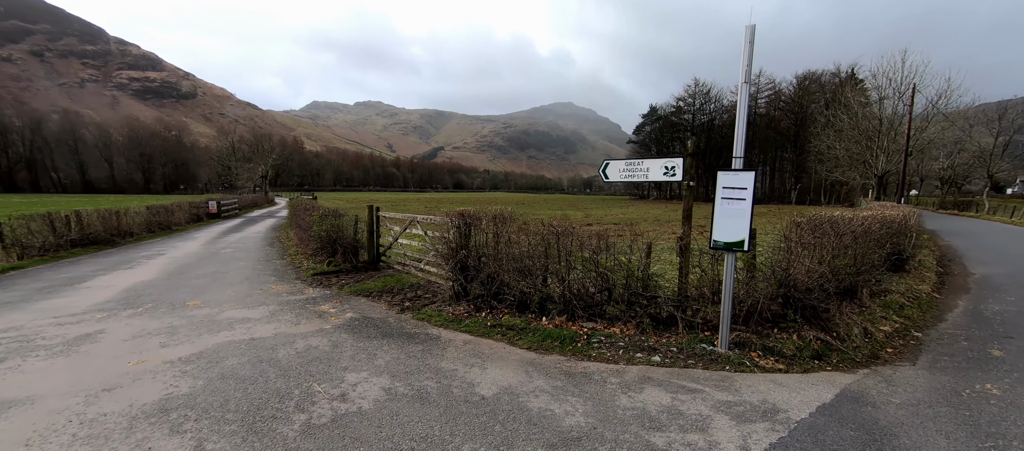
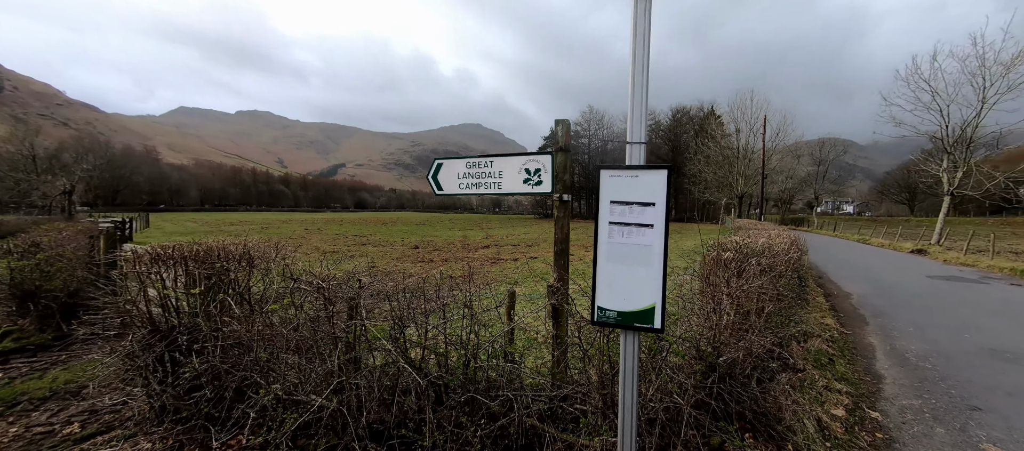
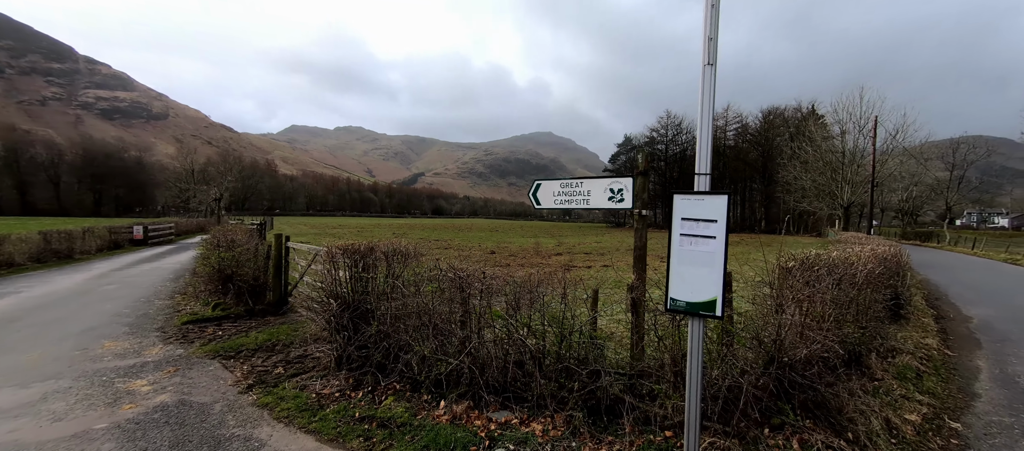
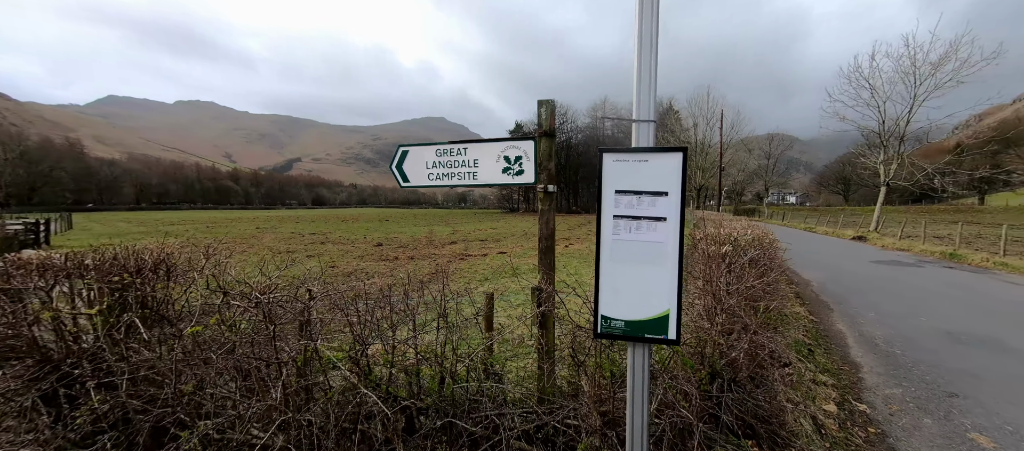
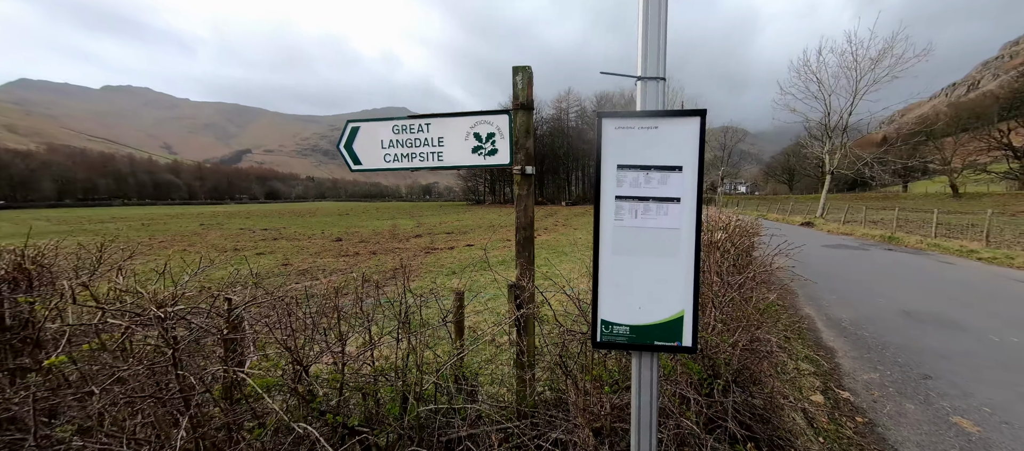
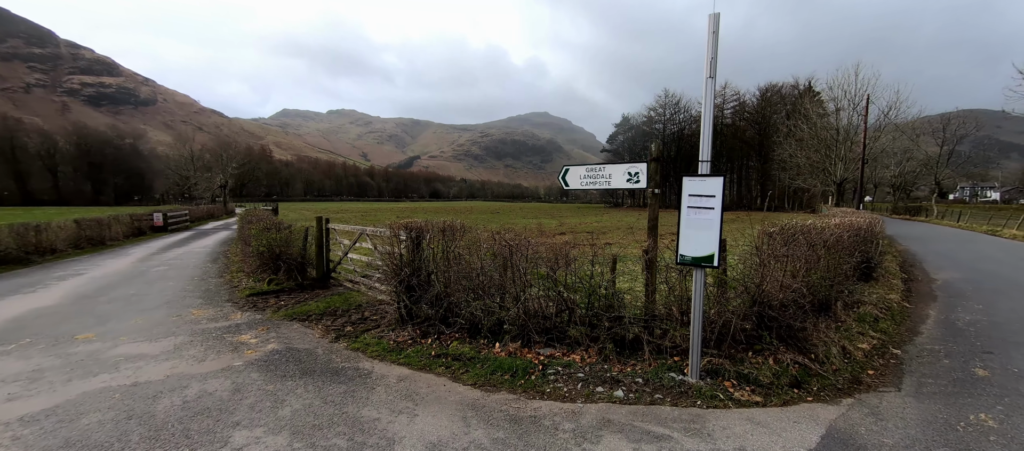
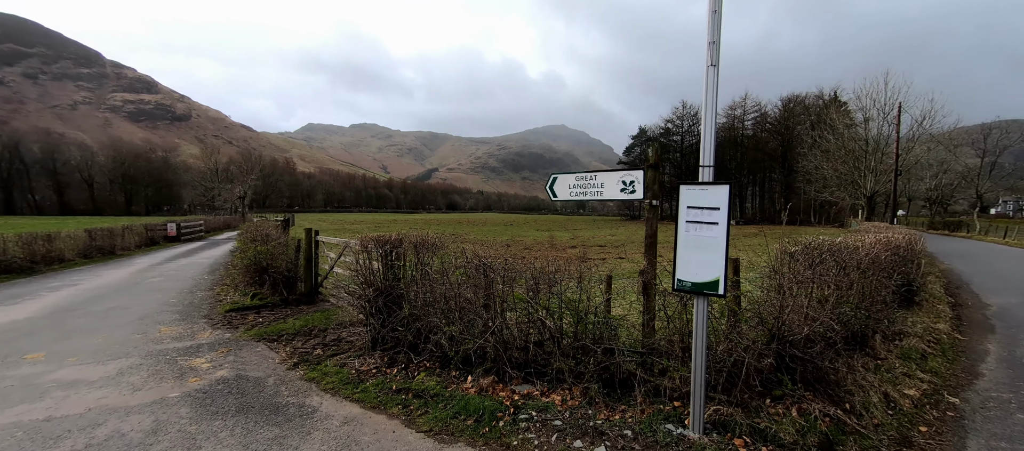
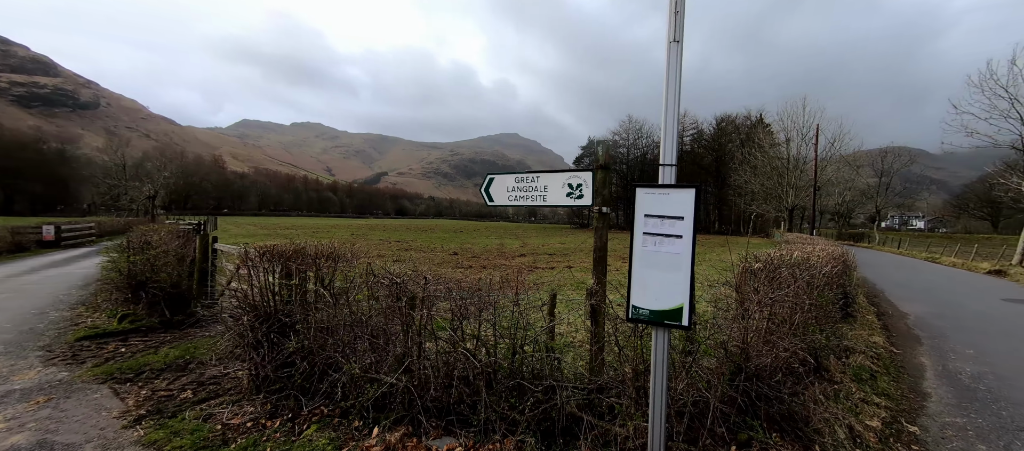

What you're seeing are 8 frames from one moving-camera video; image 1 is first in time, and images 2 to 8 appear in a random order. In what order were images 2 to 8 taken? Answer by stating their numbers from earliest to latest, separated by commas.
6, 7, 3, 8, 2, 4, 5
